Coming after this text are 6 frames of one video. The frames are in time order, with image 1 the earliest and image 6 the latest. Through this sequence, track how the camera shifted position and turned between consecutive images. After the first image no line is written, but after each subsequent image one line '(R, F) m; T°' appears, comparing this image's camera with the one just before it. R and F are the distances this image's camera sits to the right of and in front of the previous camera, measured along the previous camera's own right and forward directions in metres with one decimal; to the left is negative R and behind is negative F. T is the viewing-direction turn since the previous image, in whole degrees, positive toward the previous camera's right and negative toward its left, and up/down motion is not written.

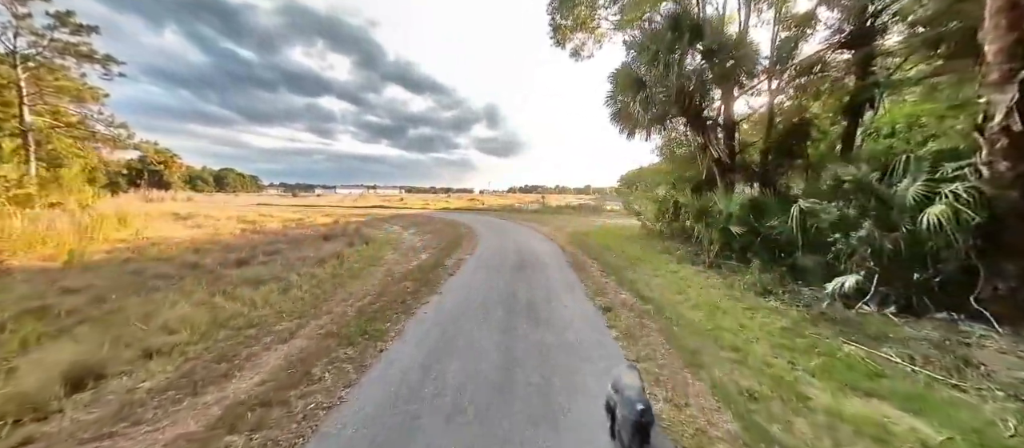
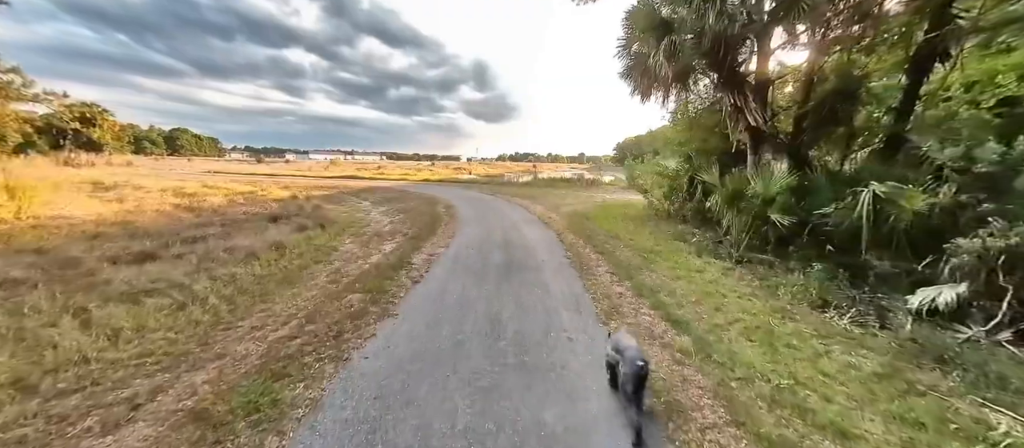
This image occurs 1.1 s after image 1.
(+0.1, +1.8) m; +2°
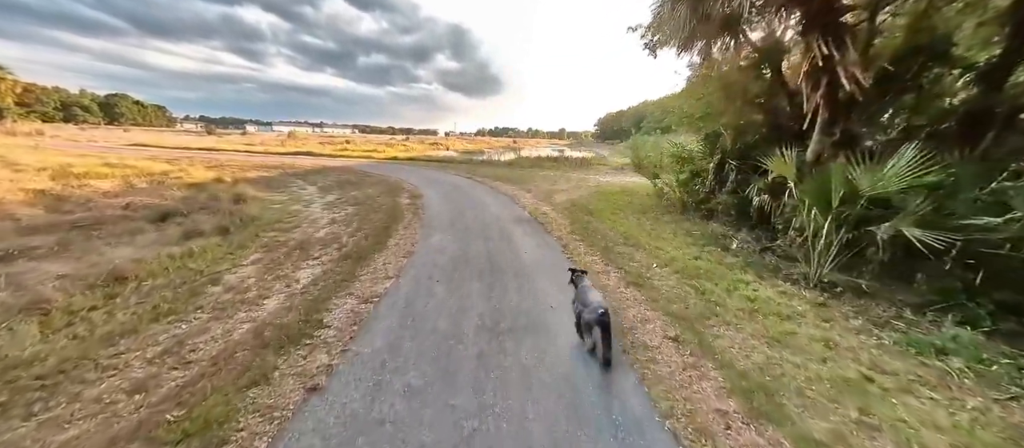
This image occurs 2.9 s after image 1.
(-0.1, +2.8) m; +4°
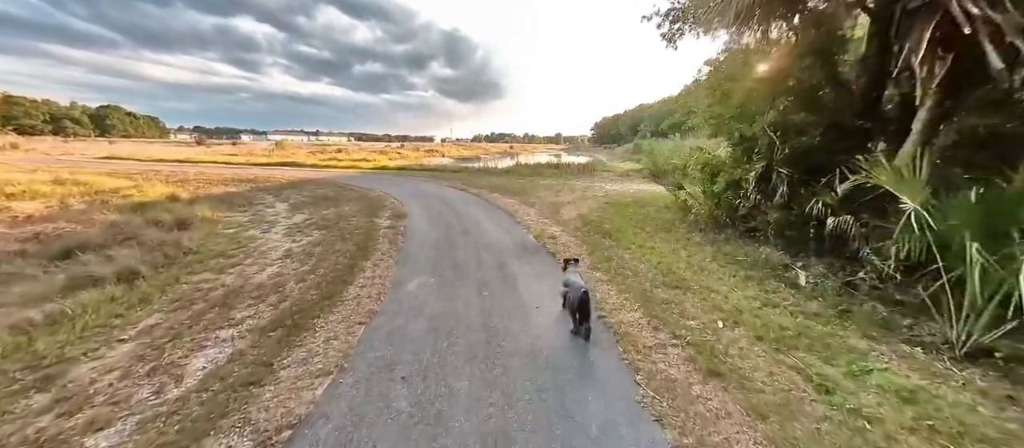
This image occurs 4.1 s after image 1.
(-0.1, +1.8) m; 0°
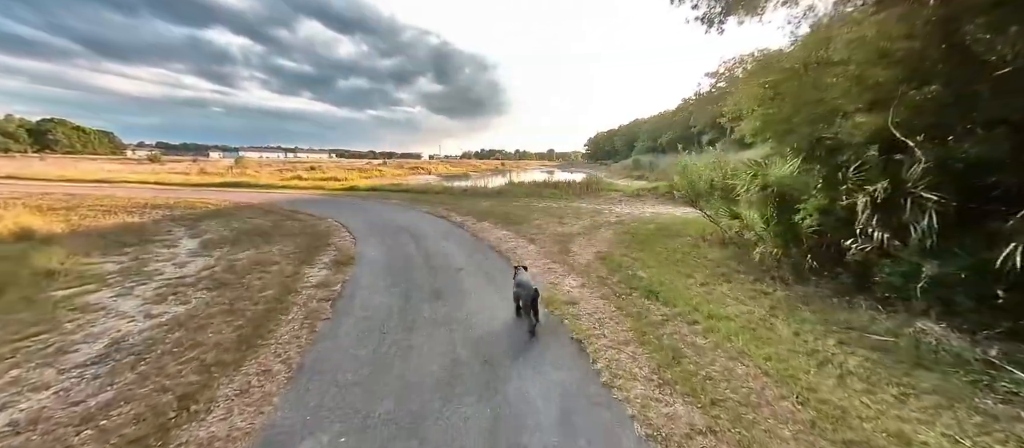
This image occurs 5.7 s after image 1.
(-0.1, +2.9) m; +2°
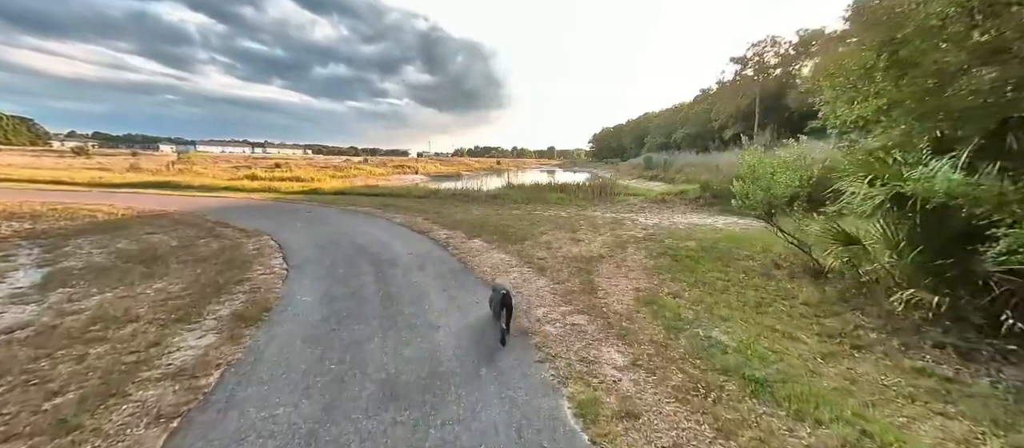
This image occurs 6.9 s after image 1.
(-0.2, +2.5) m; +1°
